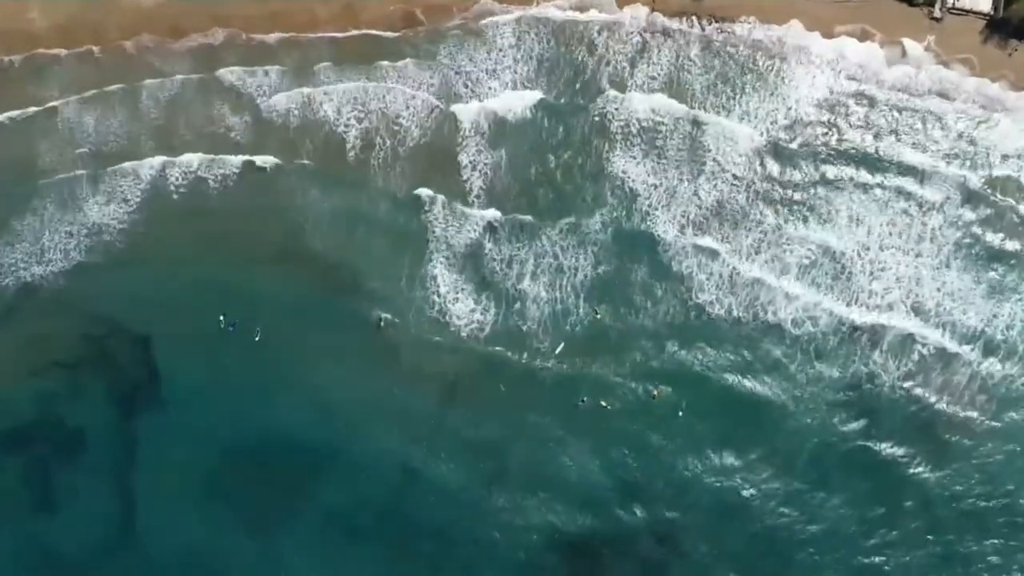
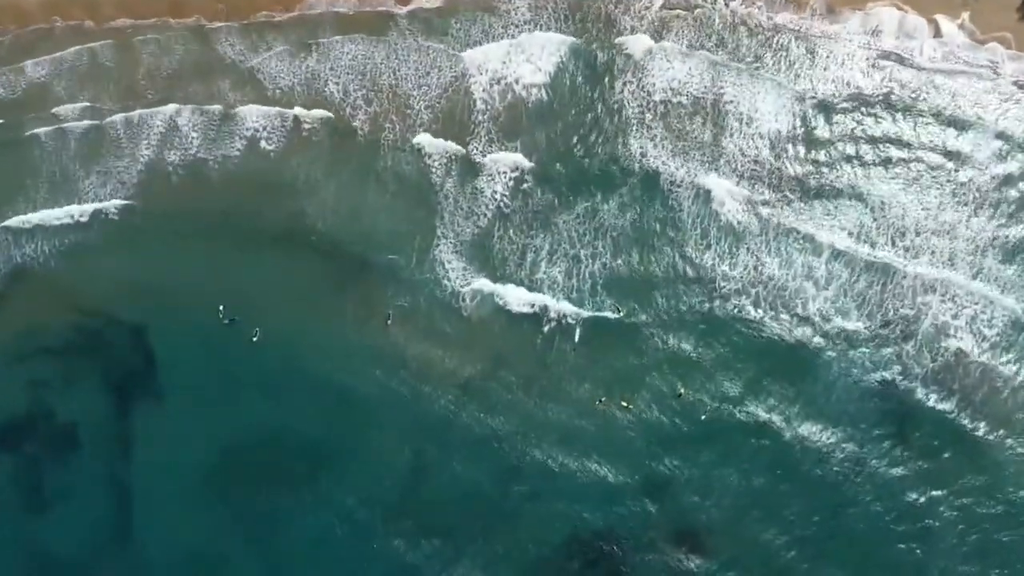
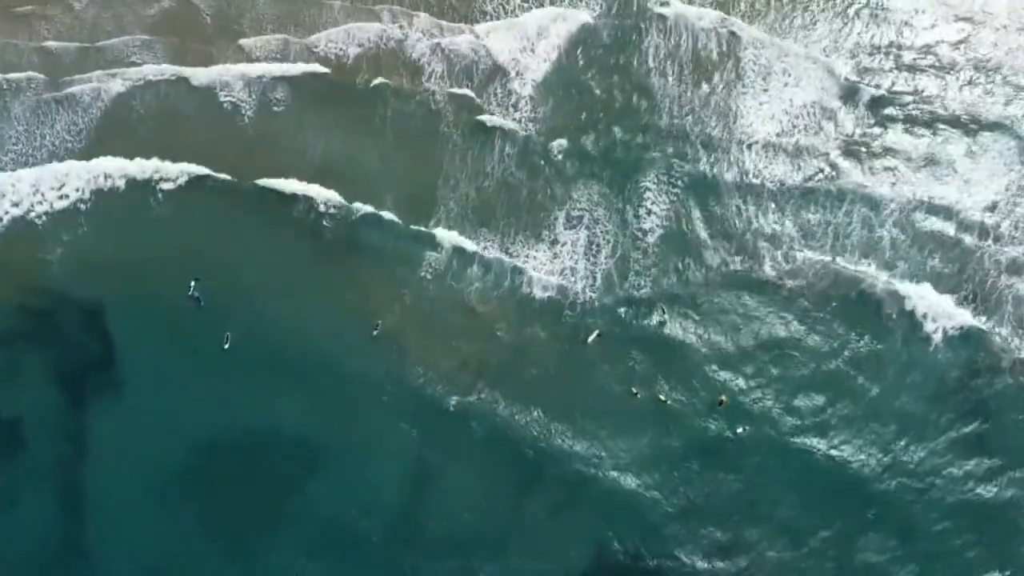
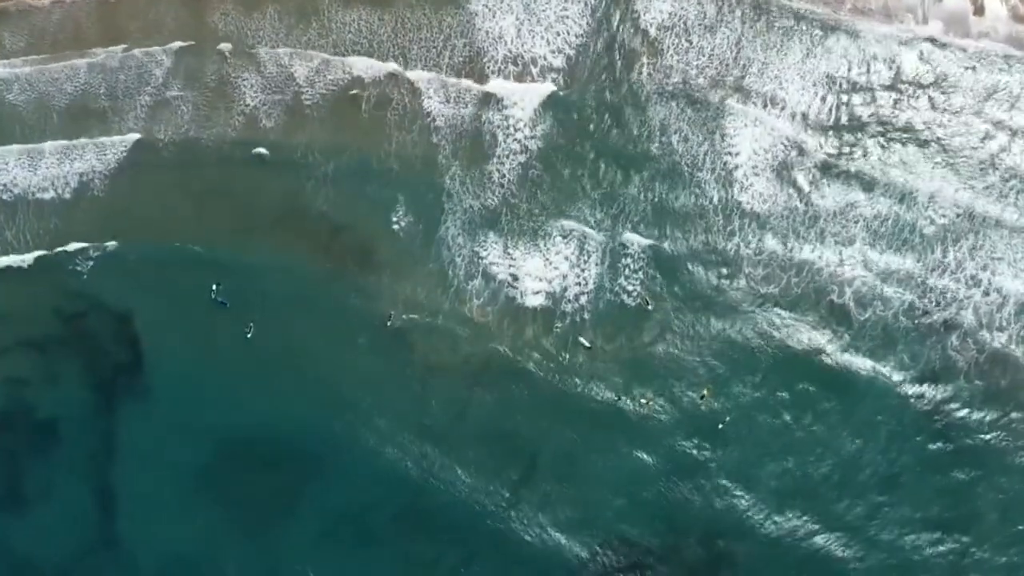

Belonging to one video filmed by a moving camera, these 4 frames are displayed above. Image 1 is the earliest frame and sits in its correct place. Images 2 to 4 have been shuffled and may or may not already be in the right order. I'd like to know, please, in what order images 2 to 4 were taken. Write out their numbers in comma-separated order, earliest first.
2, 4, 3
